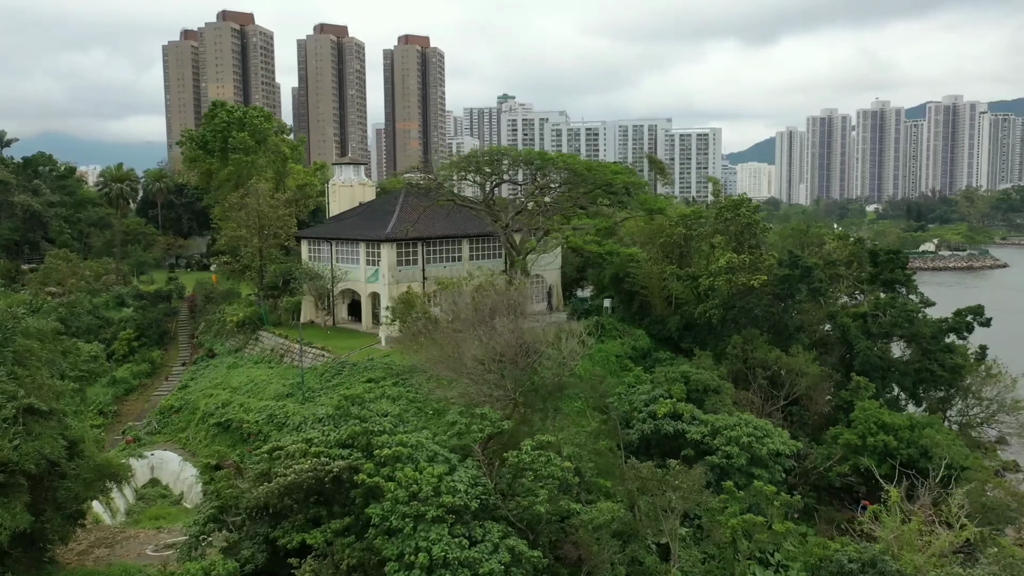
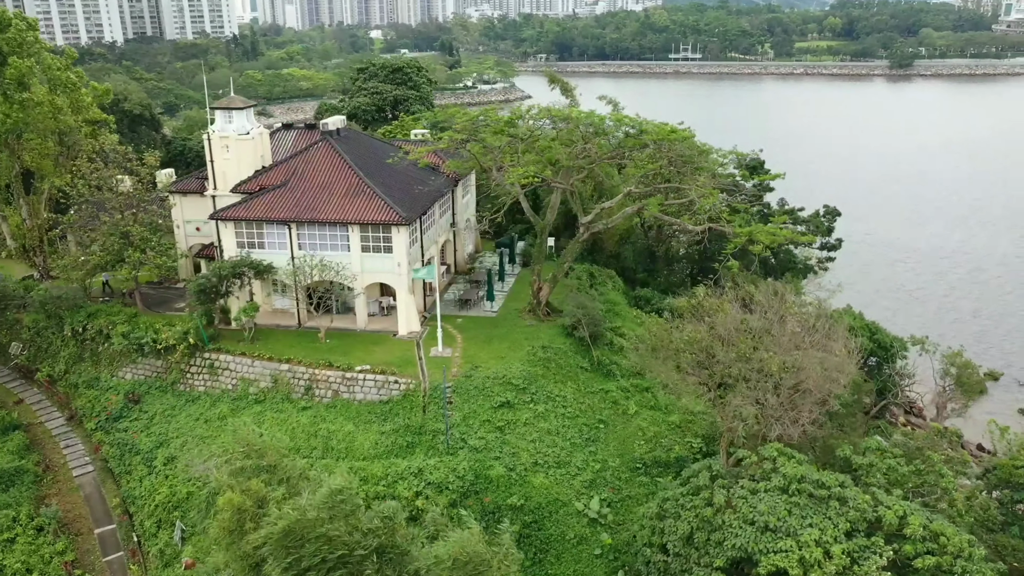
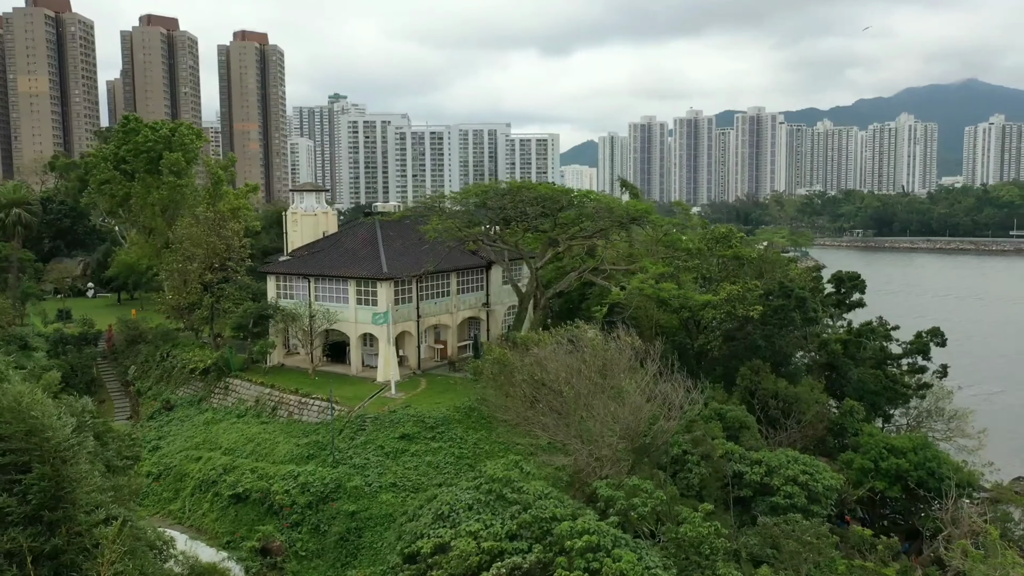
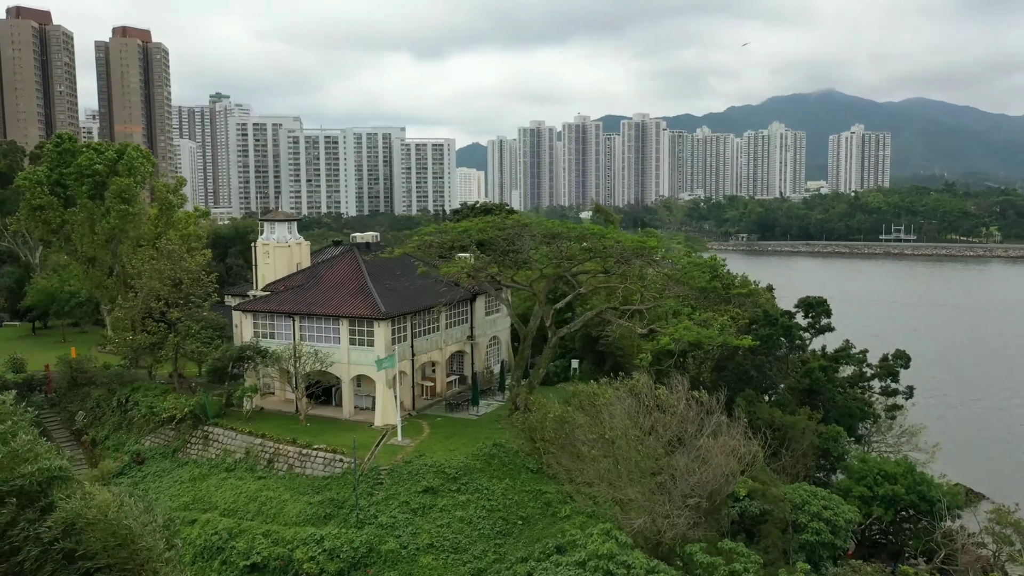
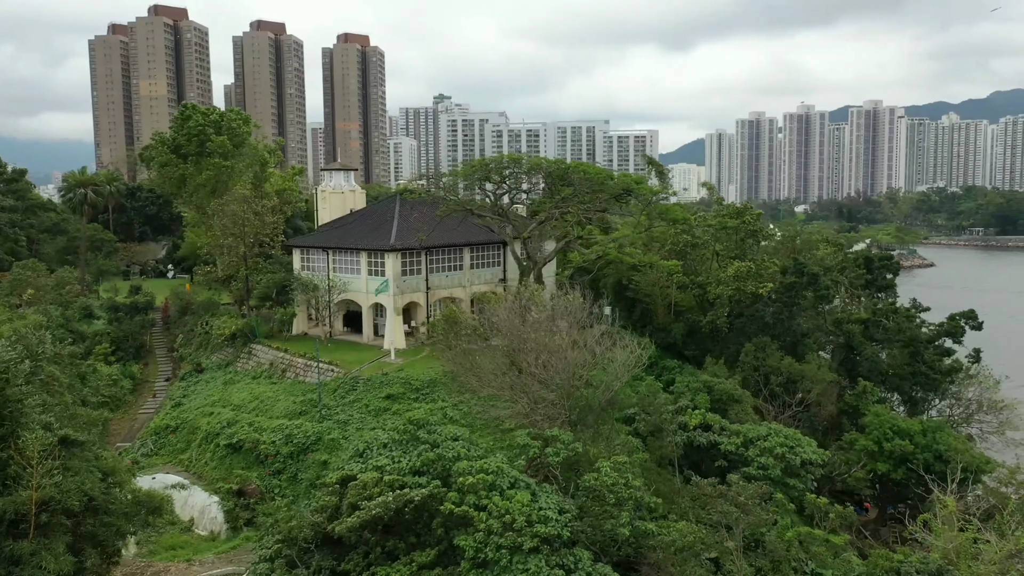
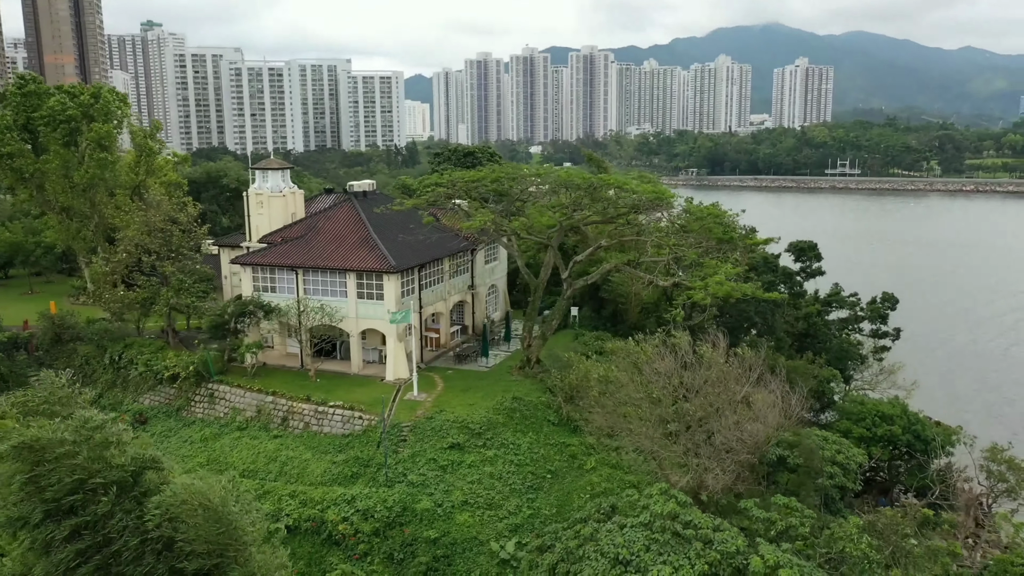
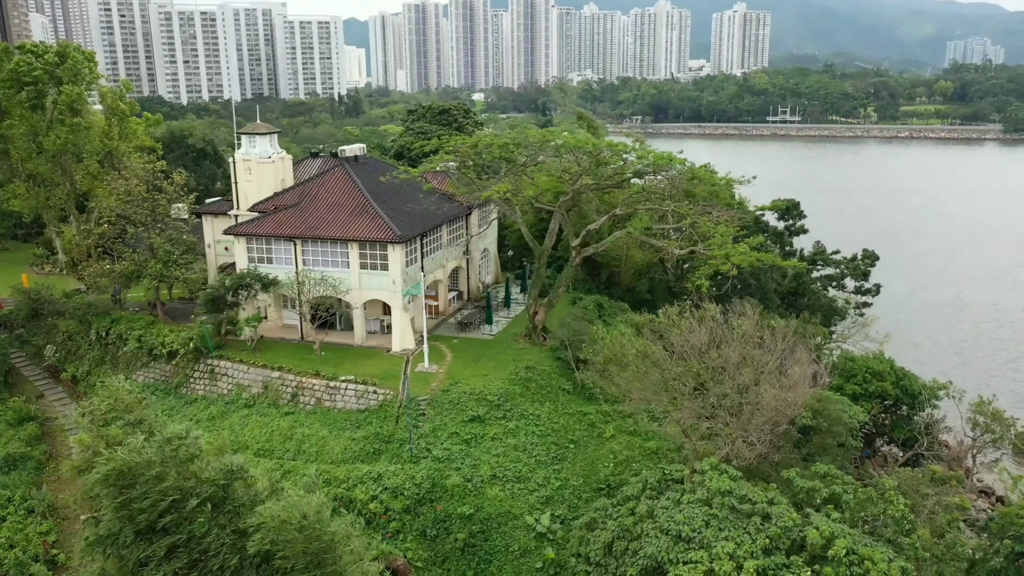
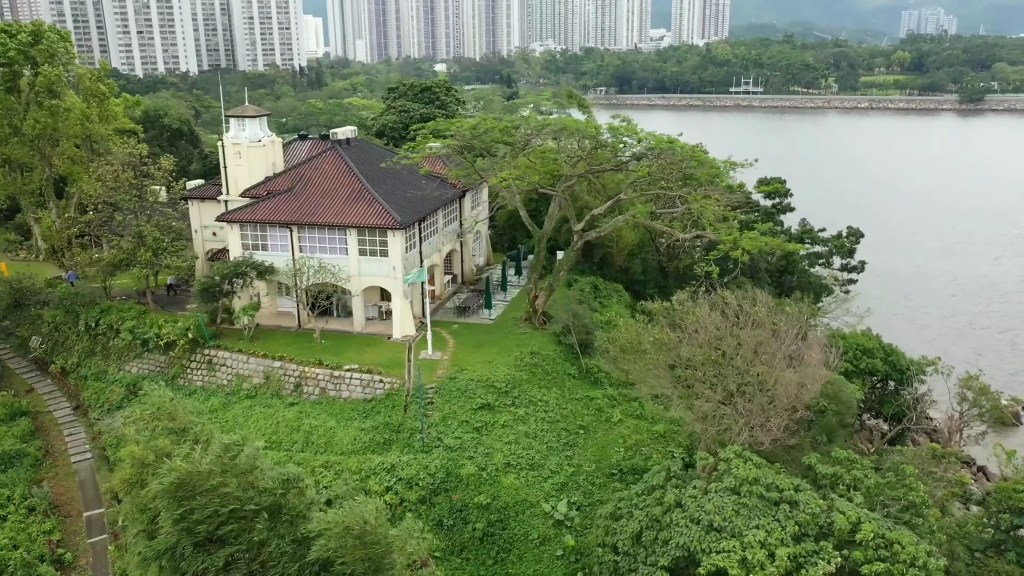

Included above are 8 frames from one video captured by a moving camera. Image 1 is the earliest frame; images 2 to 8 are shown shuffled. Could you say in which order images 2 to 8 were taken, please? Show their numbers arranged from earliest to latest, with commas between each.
5, 3, 4, 6, 7, 8, 2
